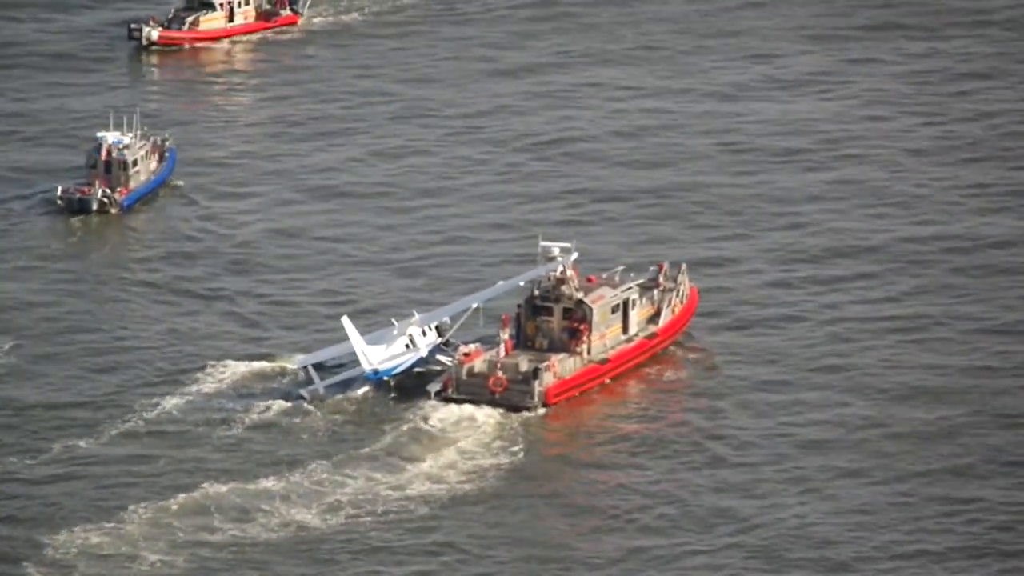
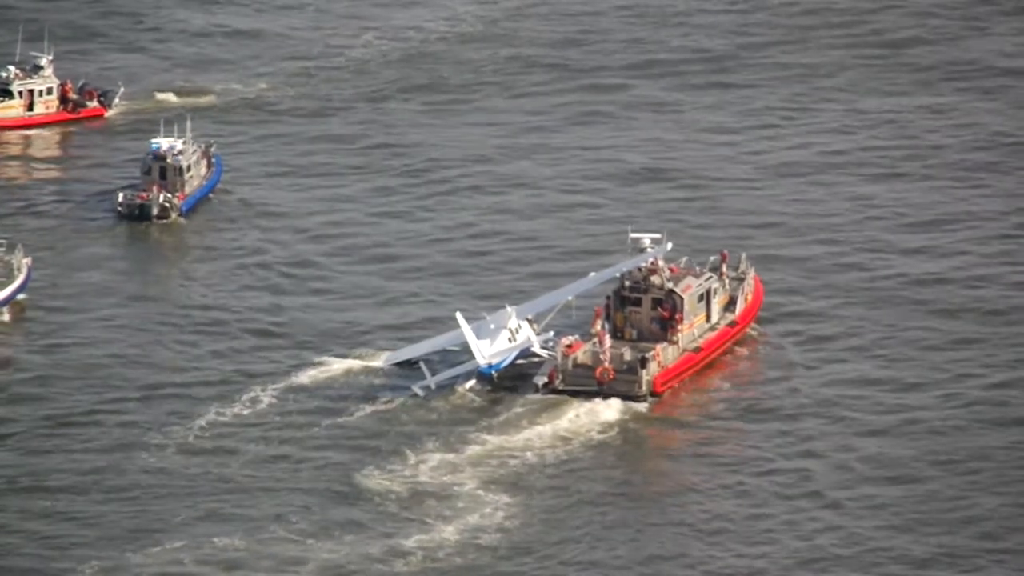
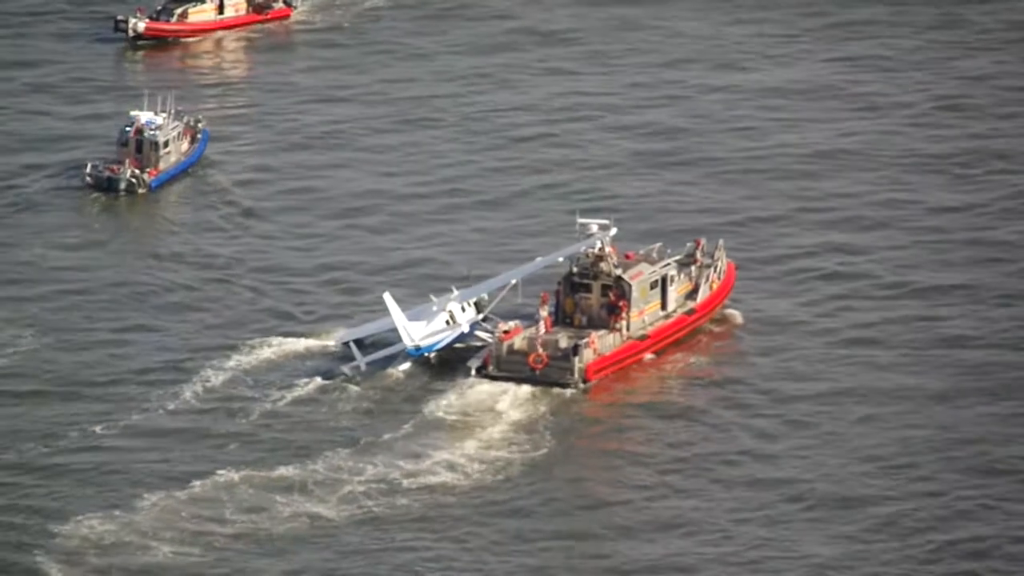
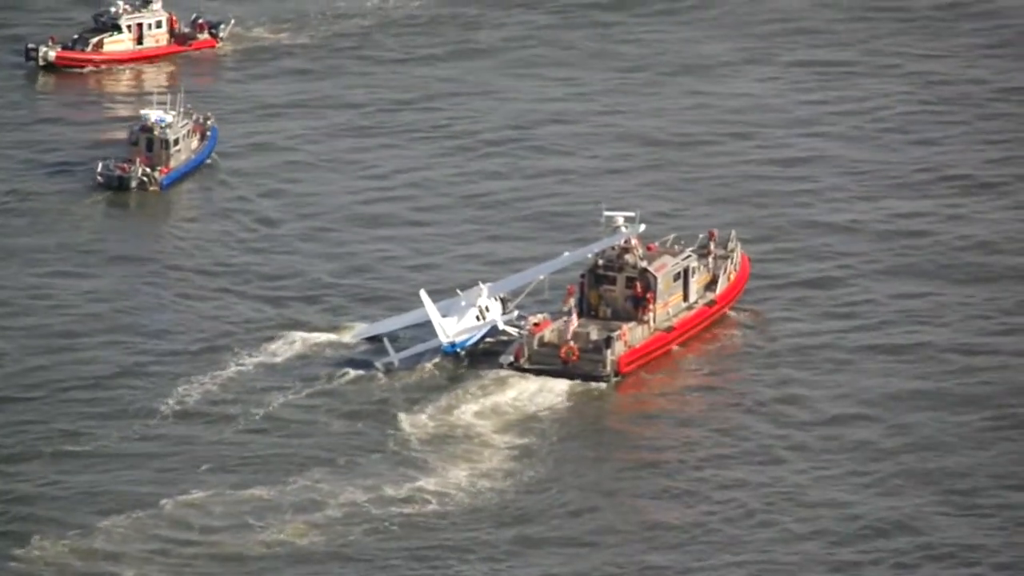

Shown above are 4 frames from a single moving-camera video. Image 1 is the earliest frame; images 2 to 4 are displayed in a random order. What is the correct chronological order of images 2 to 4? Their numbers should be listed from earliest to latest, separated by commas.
3, 4, 2
